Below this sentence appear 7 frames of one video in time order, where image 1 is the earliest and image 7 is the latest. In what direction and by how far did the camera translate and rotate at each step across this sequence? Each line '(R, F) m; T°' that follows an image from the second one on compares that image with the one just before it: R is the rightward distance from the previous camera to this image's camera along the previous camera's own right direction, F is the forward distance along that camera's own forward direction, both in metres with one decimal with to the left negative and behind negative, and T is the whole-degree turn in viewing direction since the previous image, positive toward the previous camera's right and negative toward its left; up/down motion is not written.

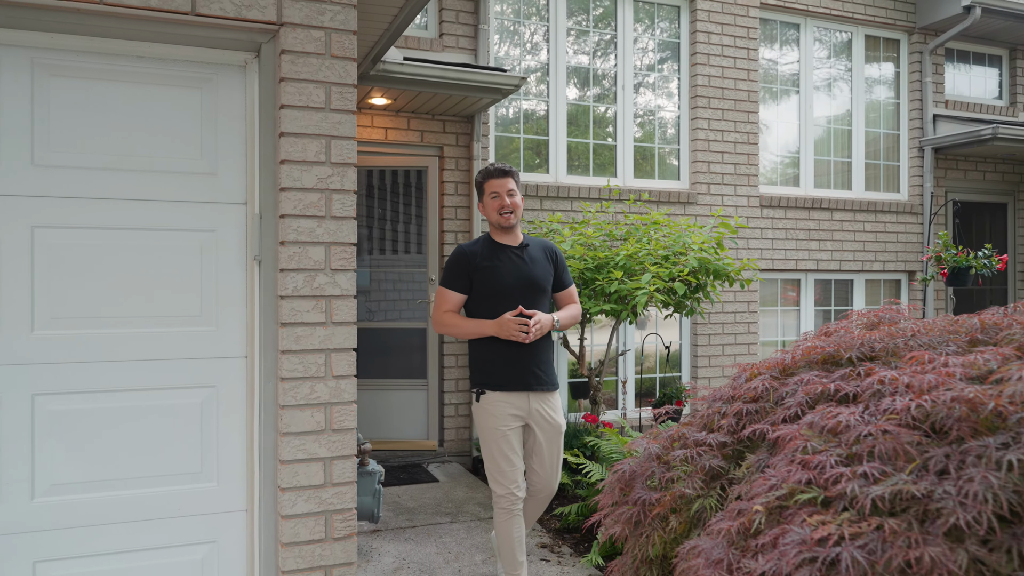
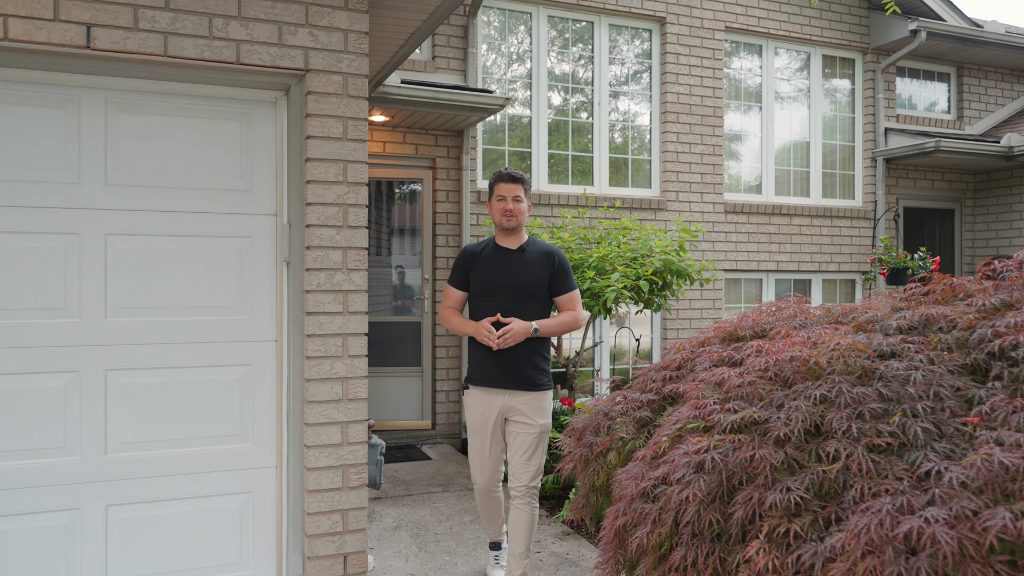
(0.0, -0.5) m; +1°
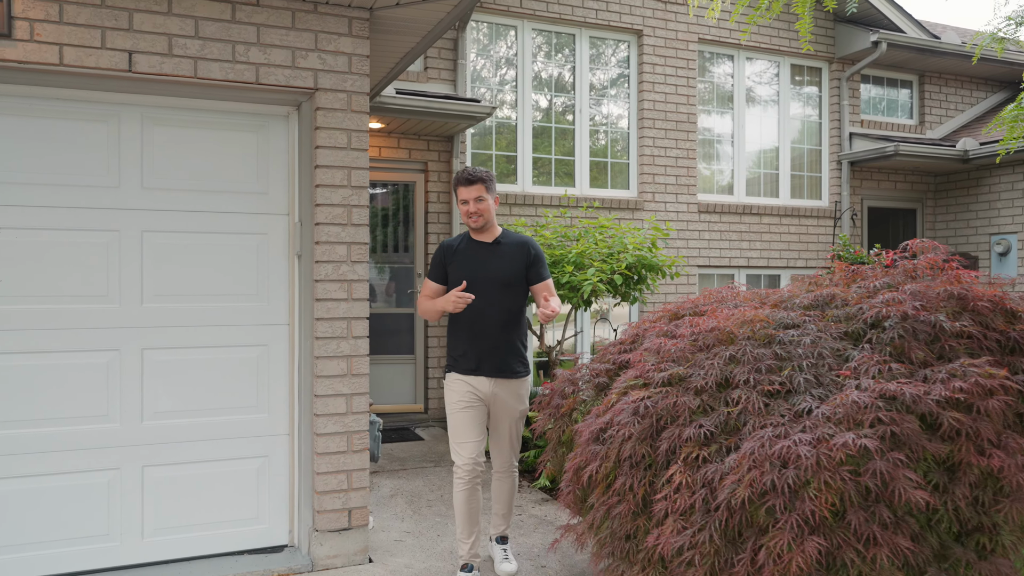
(0.0, -0.4) m; +1°
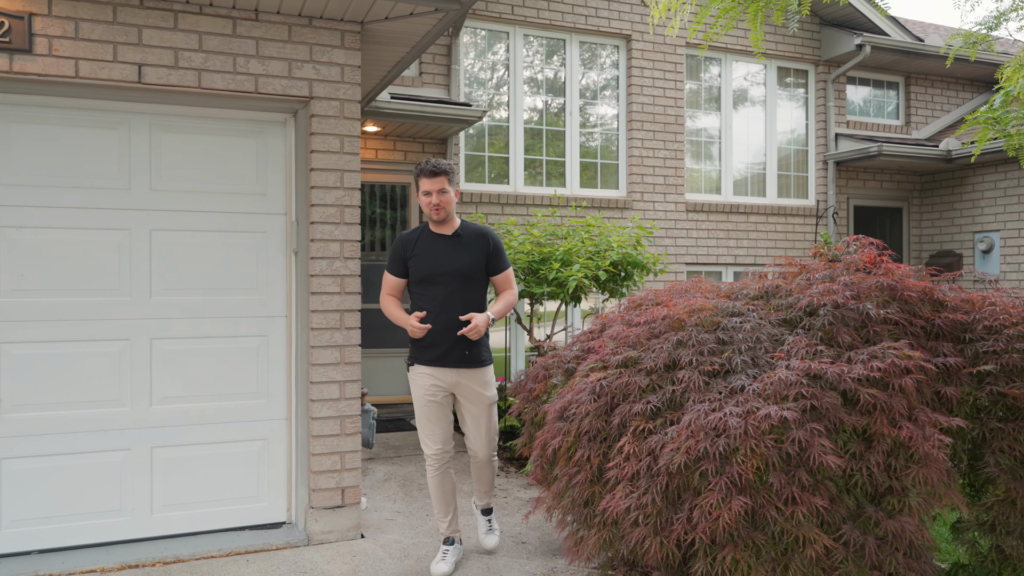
(+0.1, -0.2) m; 0°
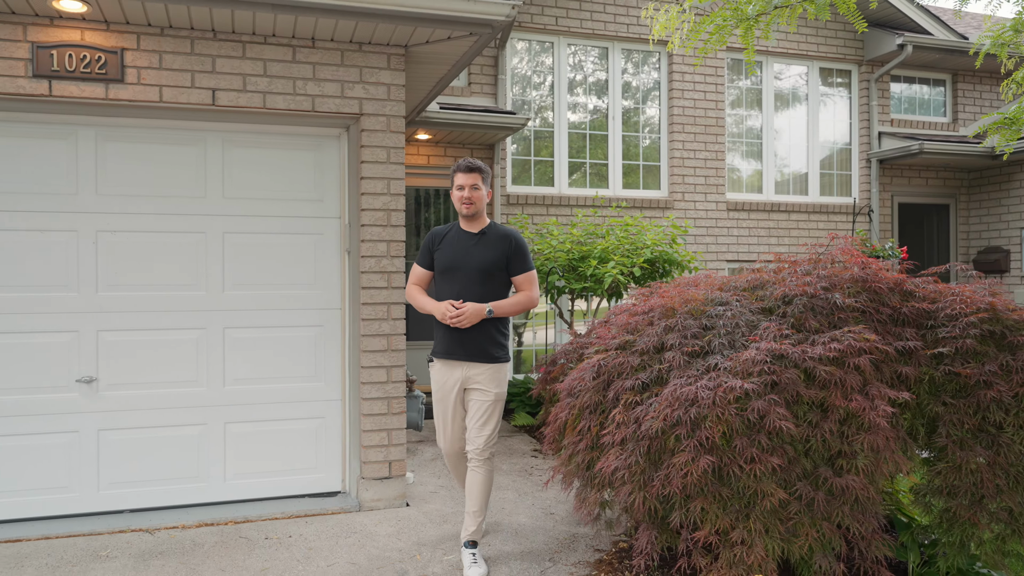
(+0.2, -0.4) m; -5°
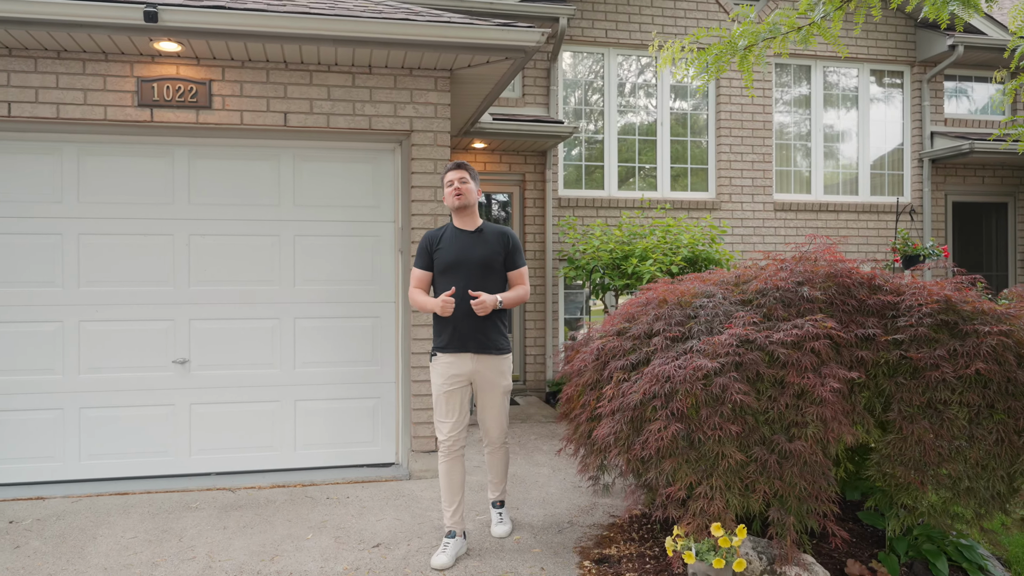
(+0.3, -0.5) m; -6°
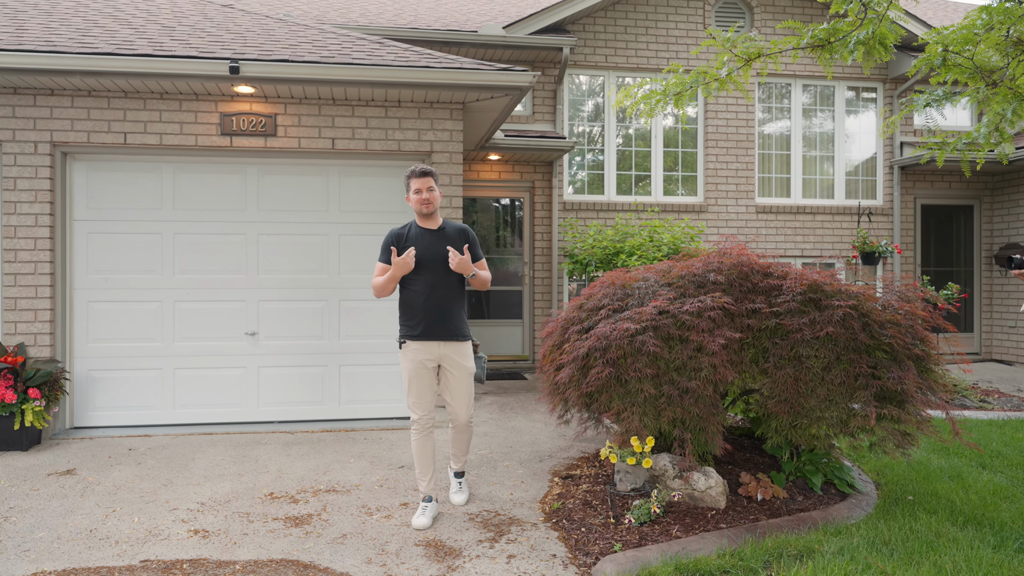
(+0.3, -1.1) m; -2°
